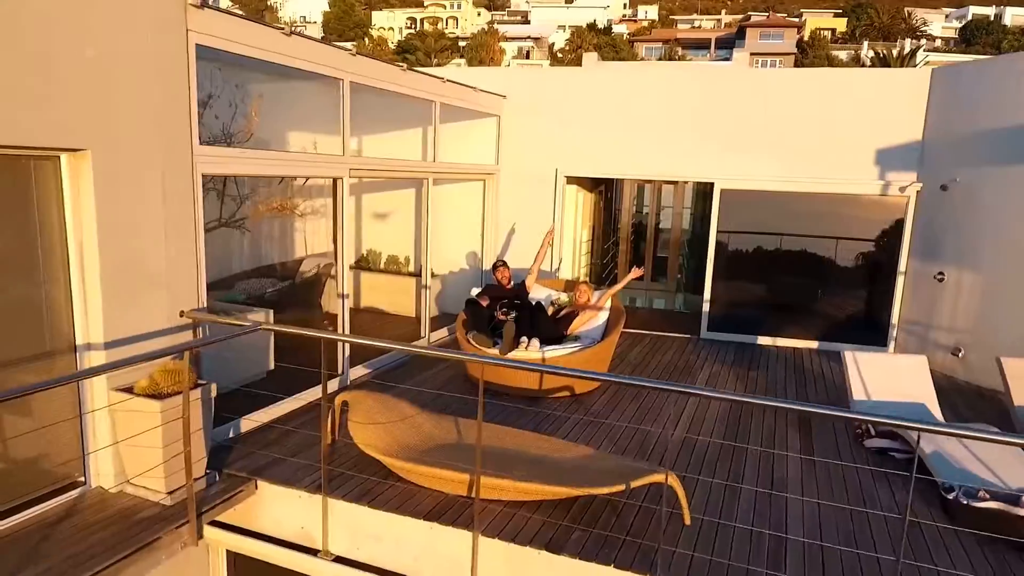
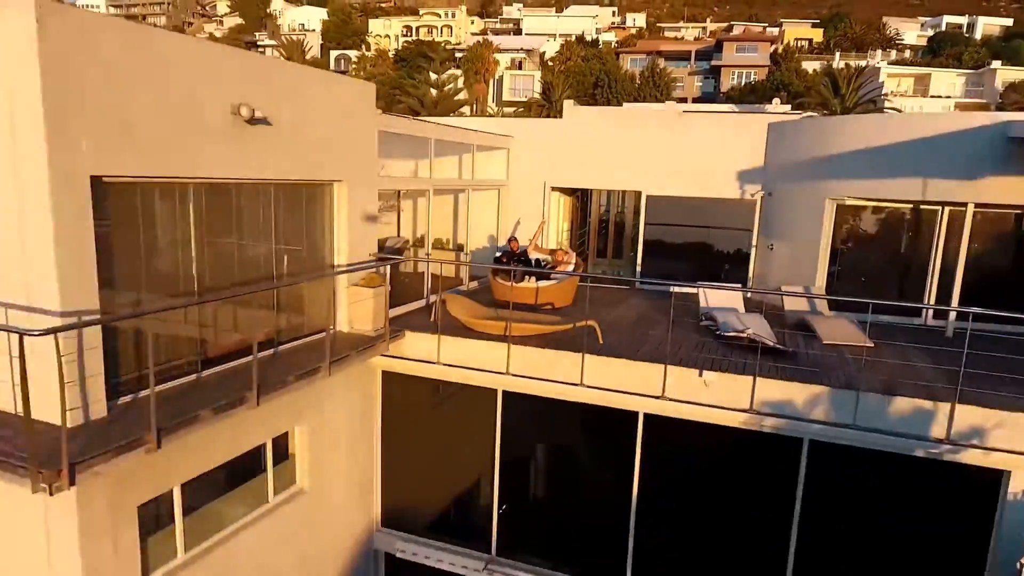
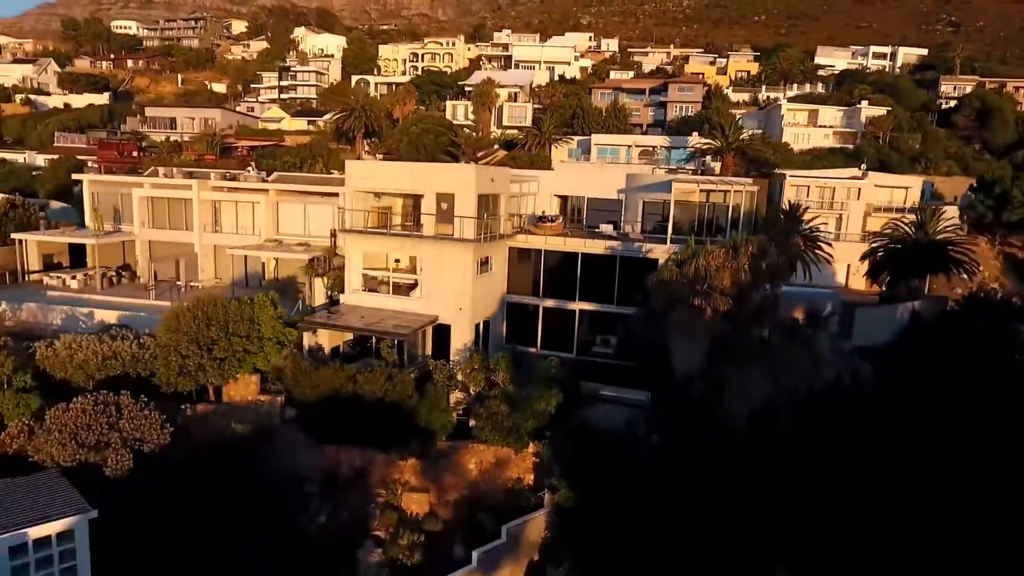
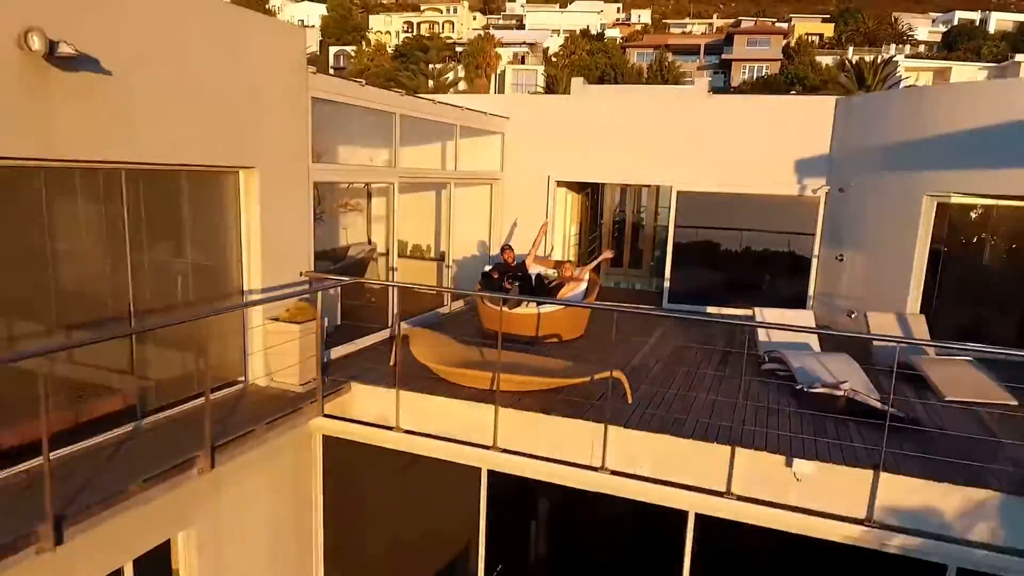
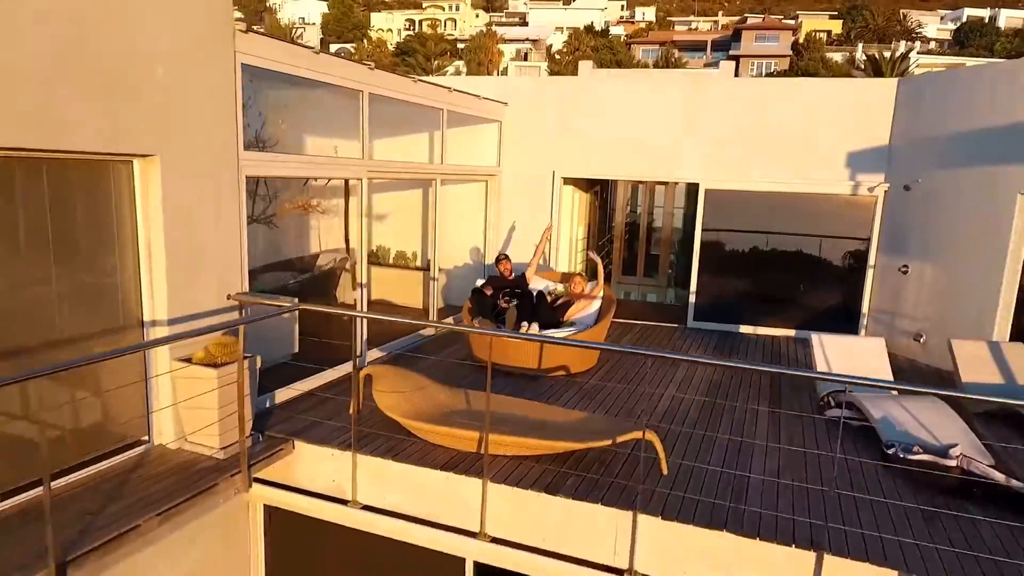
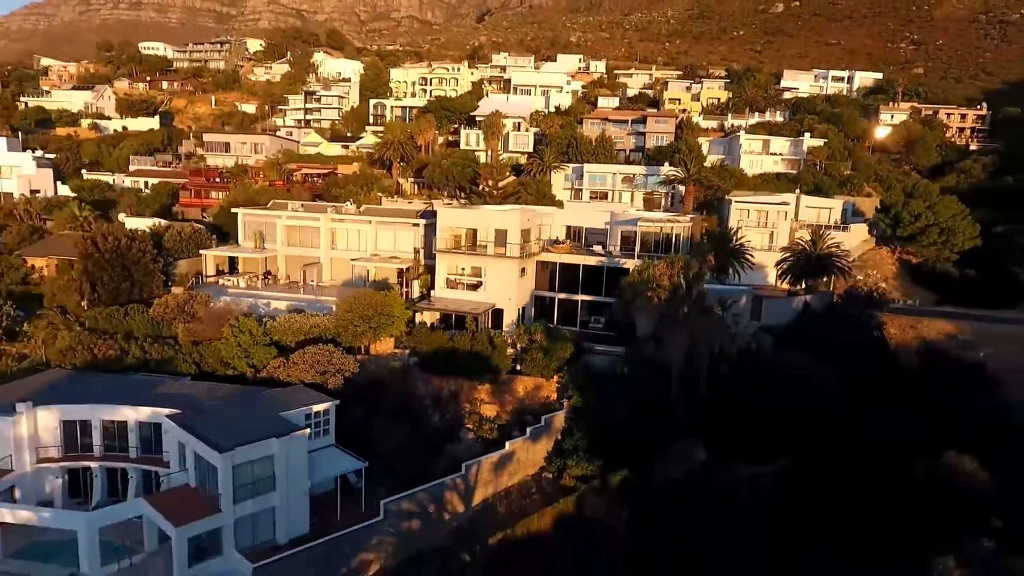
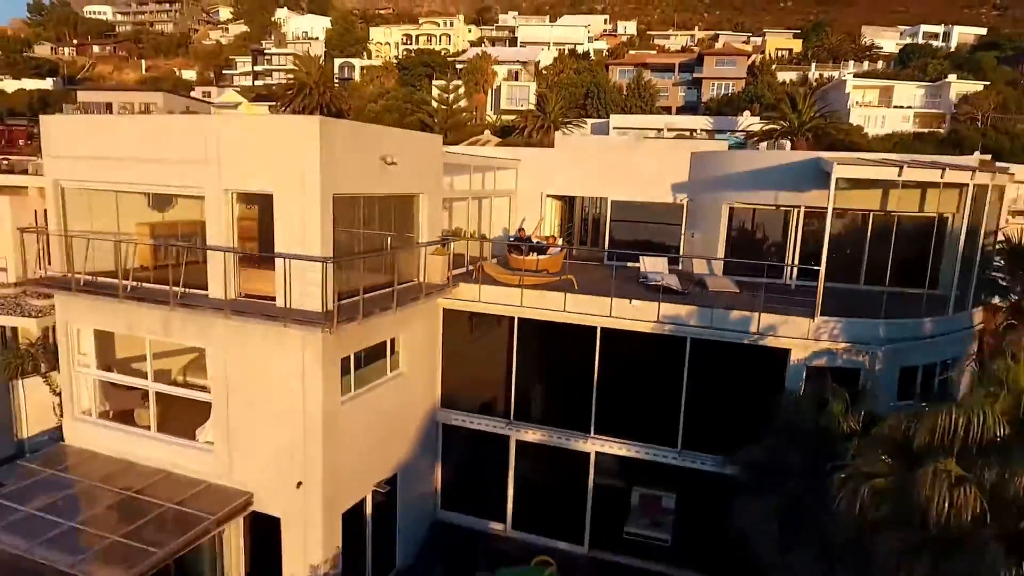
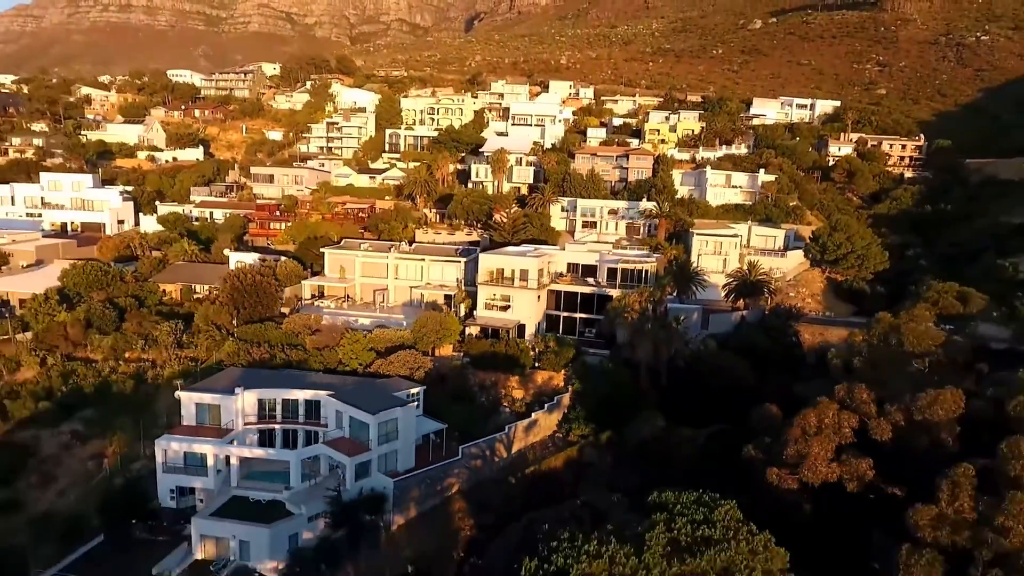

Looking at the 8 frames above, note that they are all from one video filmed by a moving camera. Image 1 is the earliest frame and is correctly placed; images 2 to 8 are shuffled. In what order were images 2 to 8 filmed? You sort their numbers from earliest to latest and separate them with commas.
5, 4, 2, 7, 3, 6, 8
